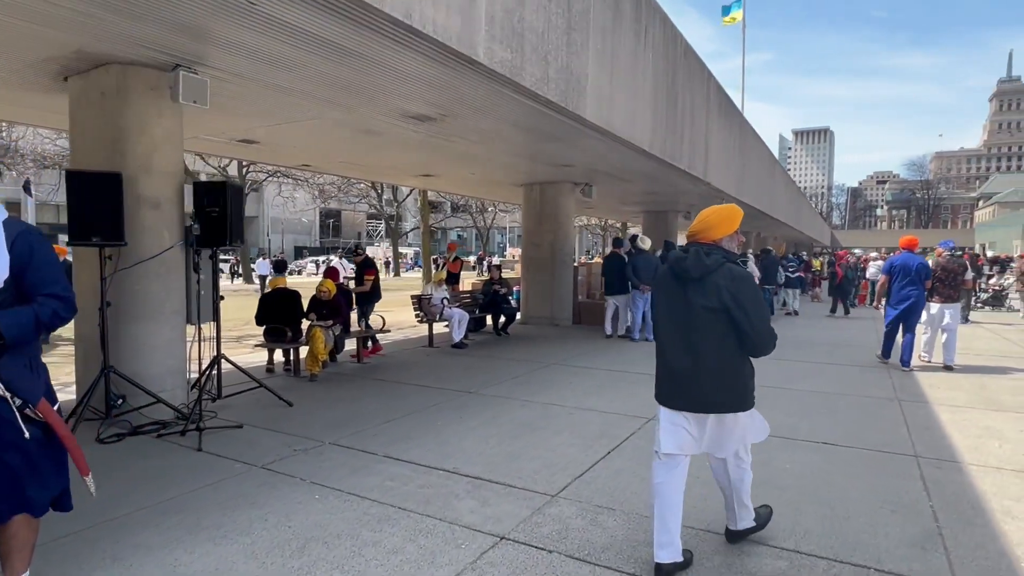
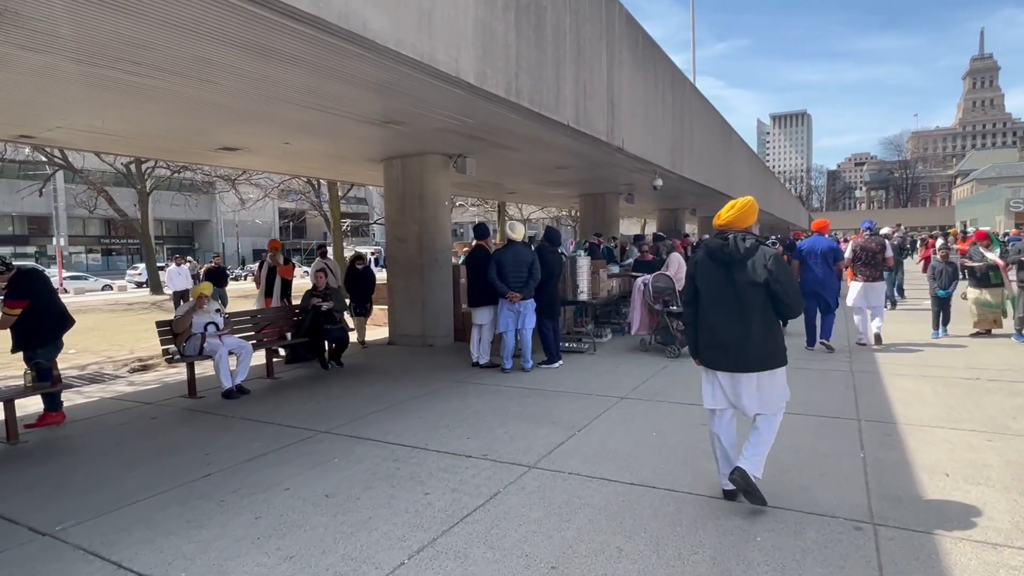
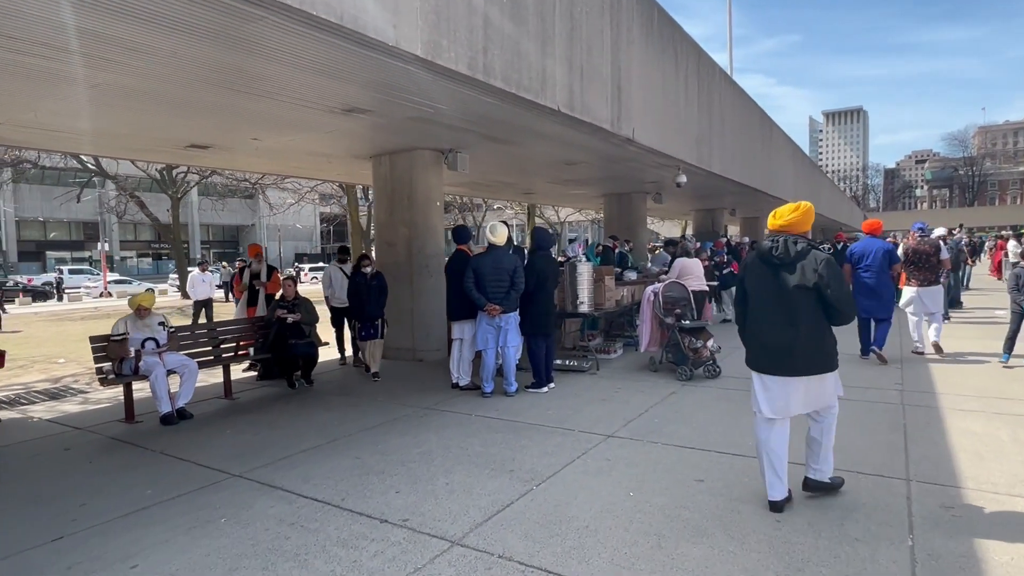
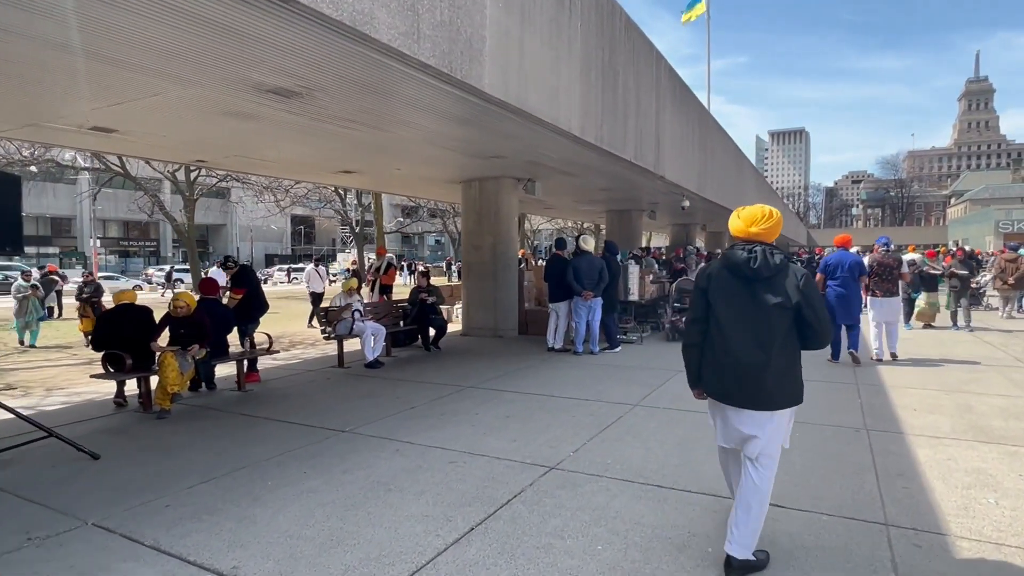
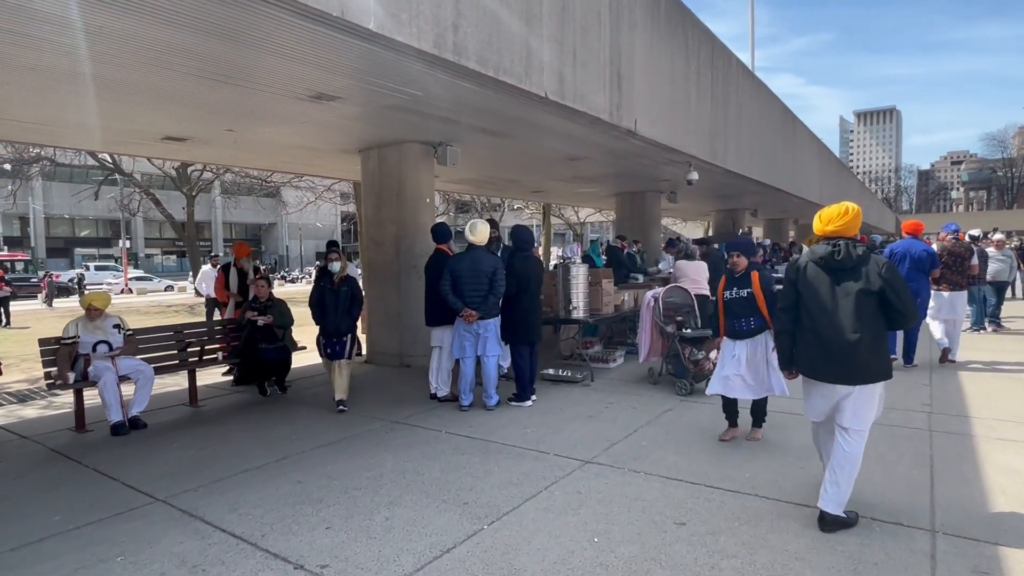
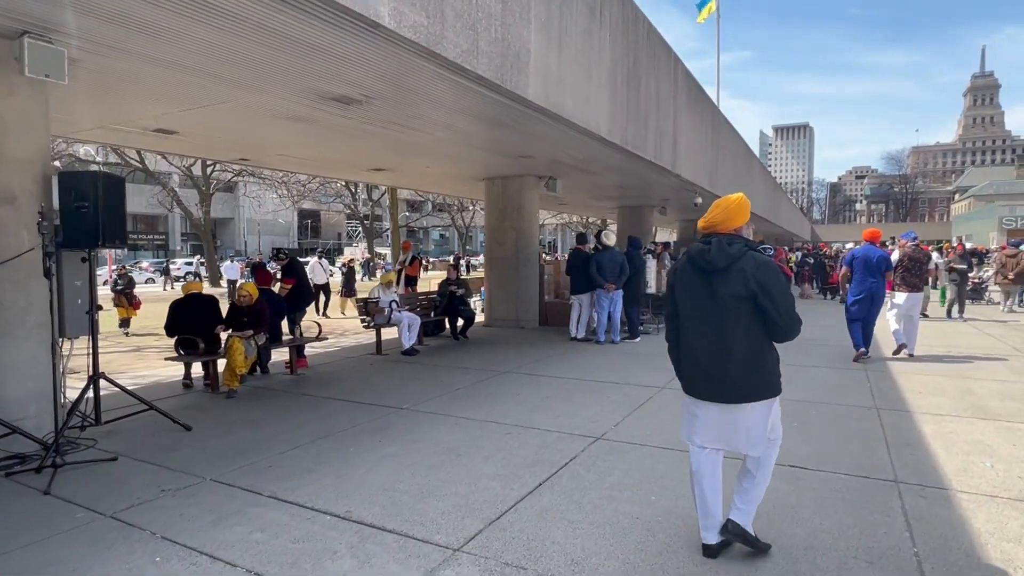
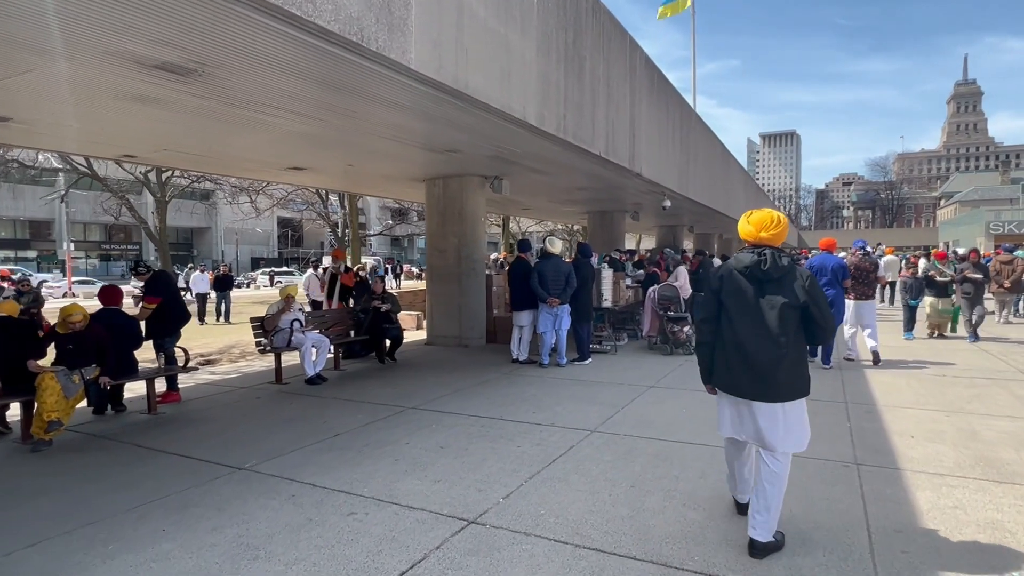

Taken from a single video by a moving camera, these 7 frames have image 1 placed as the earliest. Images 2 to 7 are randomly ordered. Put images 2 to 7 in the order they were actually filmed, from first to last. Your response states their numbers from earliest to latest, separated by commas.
6, 4, 7, 2, 3, 5
